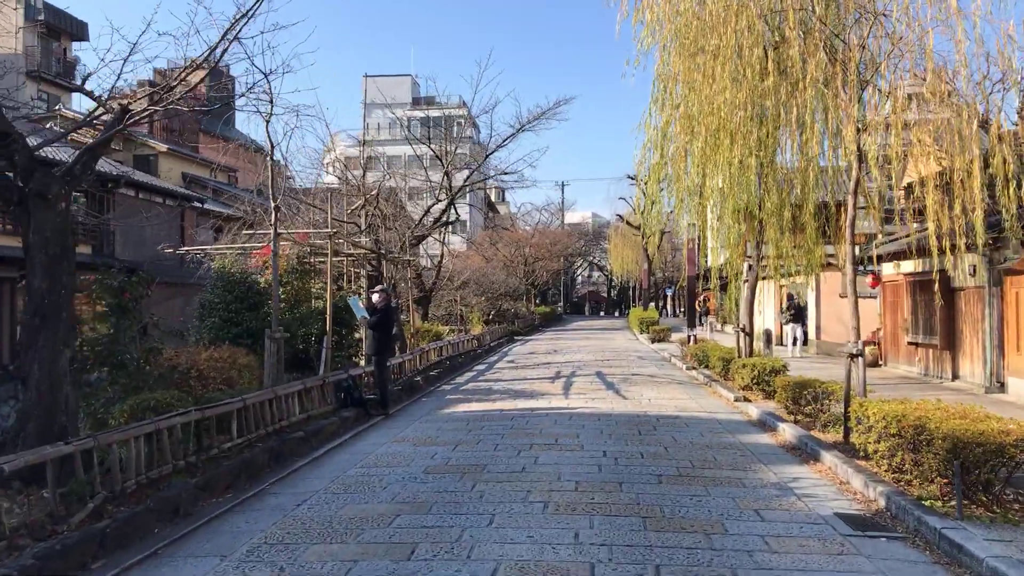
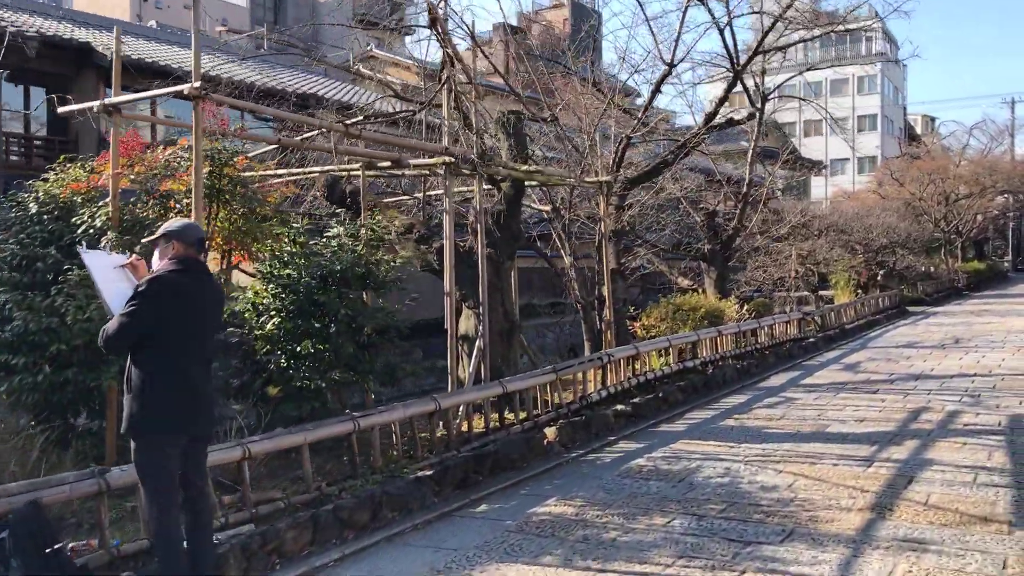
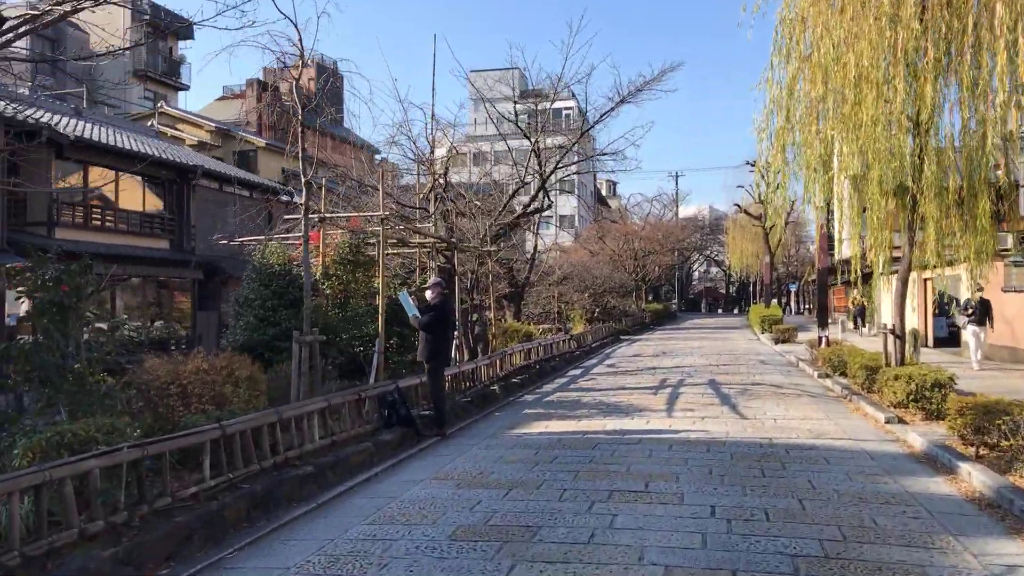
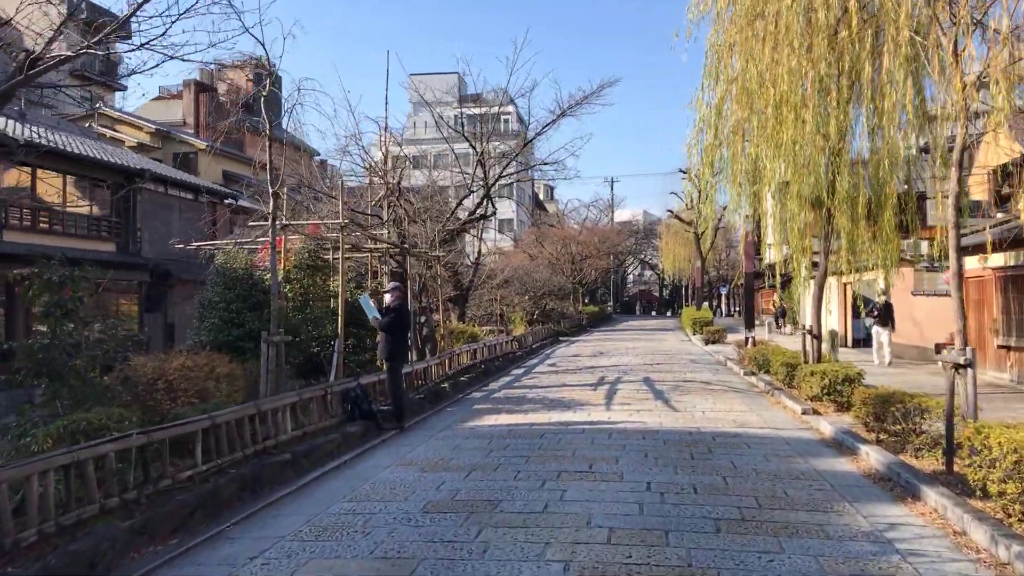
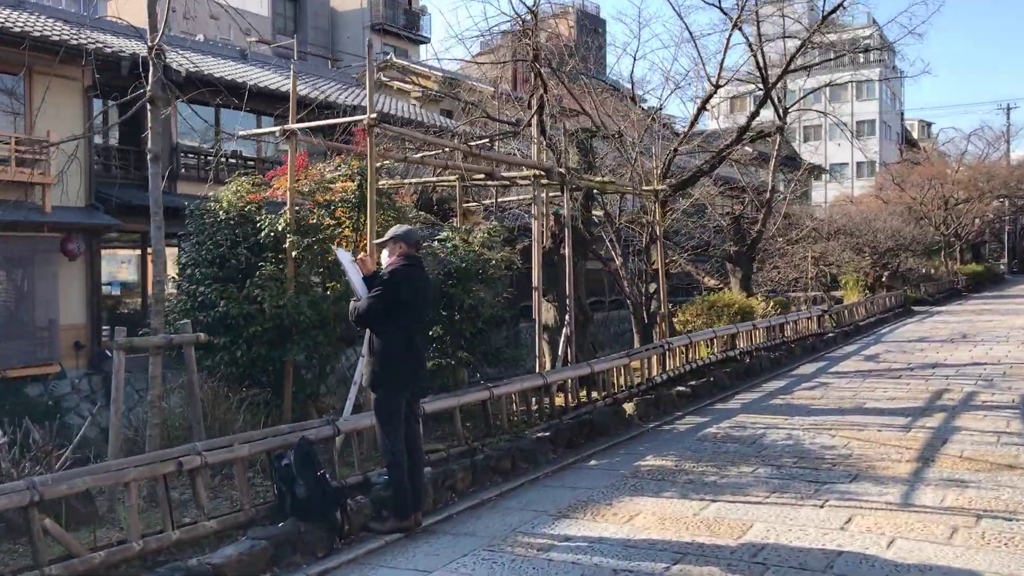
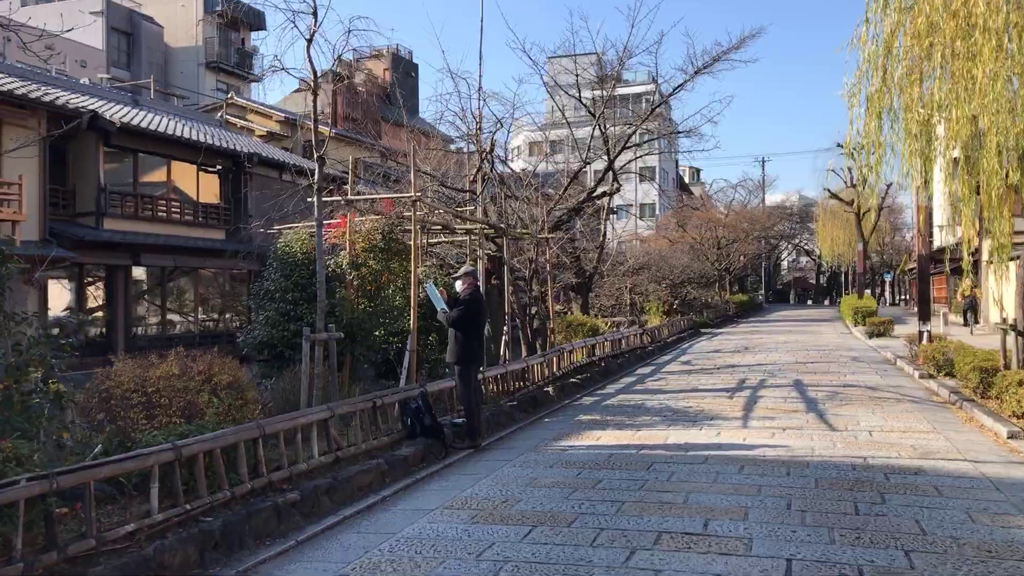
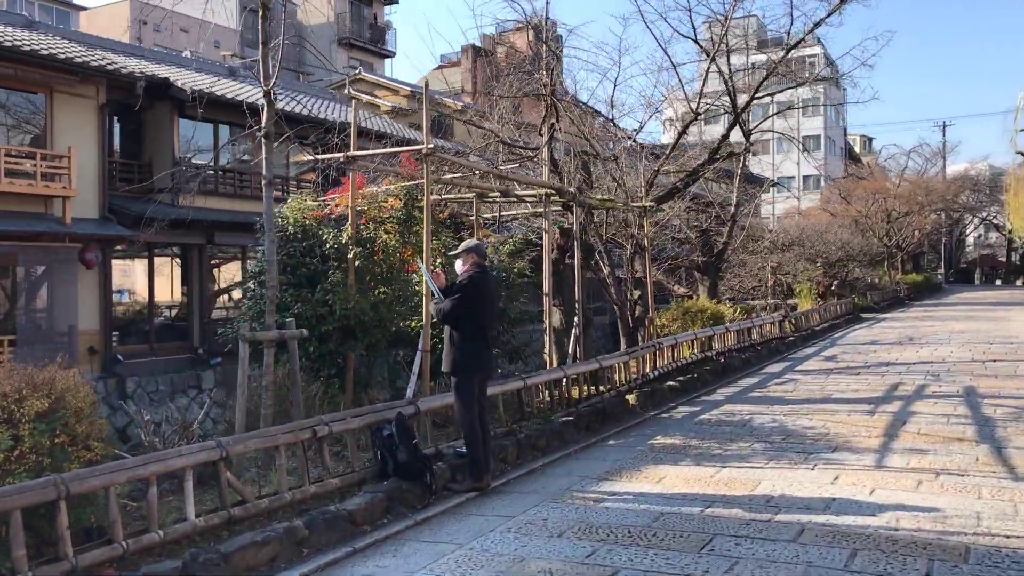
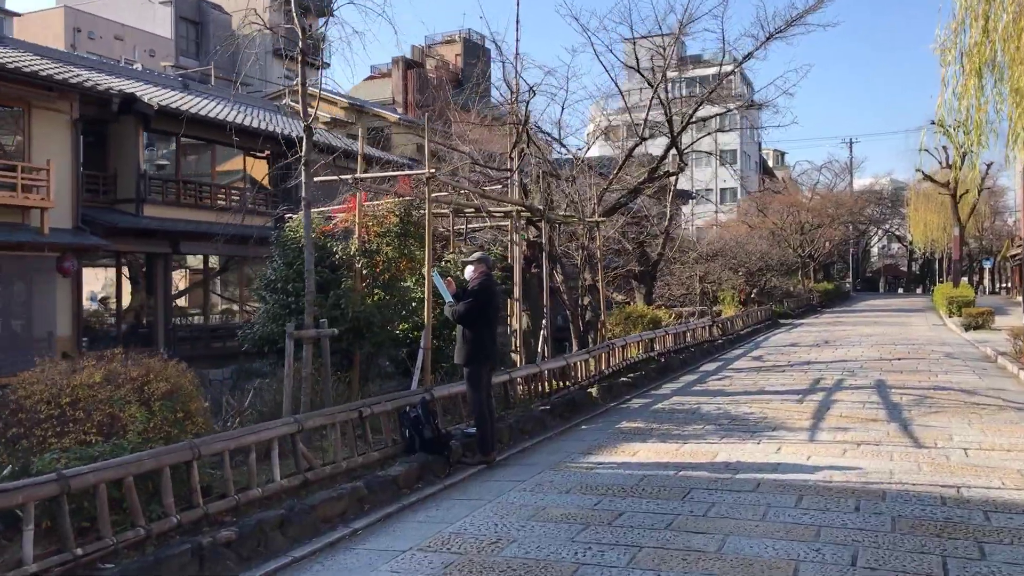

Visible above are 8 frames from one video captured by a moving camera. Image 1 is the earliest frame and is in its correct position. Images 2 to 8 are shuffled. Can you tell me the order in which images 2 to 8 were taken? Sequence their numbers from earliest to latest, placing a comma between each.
4, 3, 6, 8, 7, 5, 2
